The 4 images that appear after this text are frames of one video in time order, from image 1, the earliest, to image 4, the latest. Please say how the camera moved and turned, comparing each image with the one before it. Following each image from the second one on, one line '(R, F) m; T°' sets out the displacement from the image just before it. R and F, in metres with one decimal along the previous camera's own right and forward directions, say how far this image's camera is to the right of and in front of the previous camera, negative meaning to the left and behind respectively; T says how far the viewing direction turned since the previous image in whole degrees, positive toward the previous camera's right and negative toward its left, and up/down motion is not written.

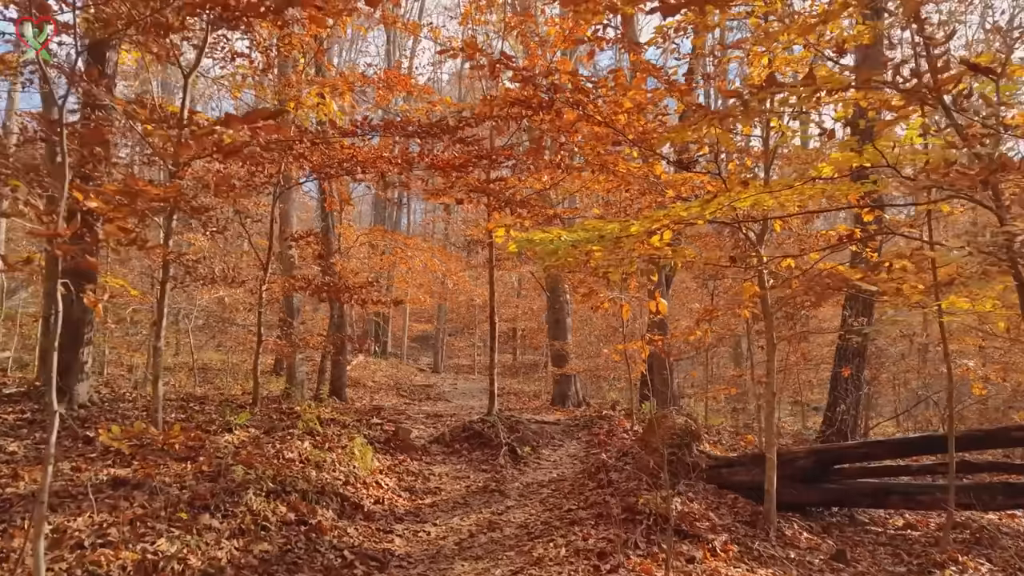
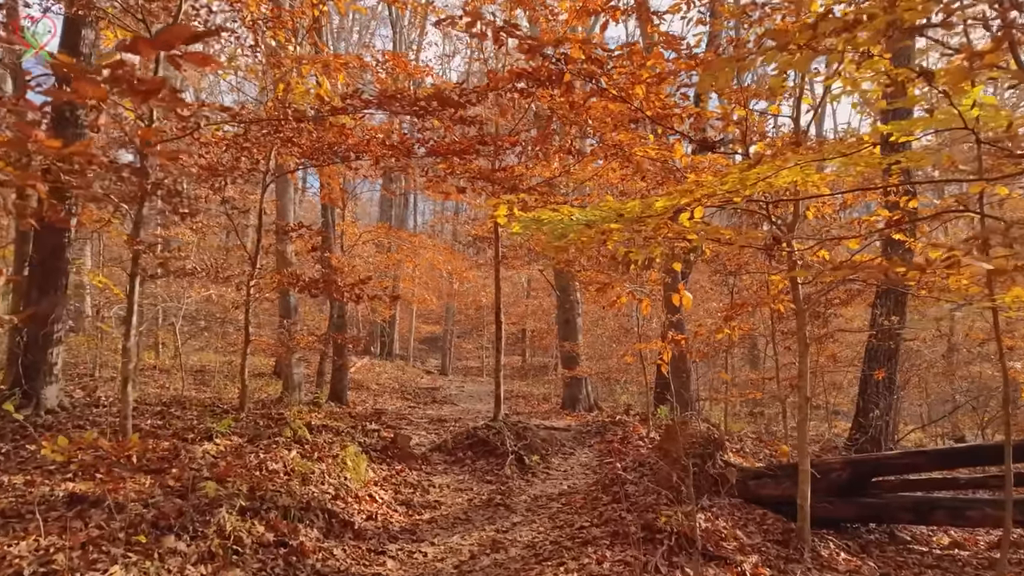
(0.0, +0.7) m; -1°
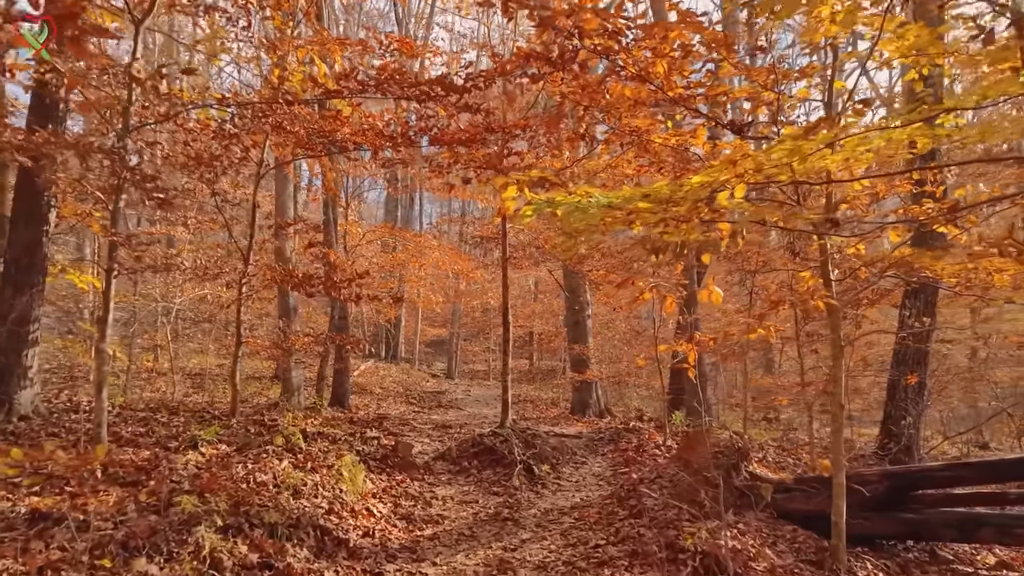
(0.0, +0.5) m; -1°
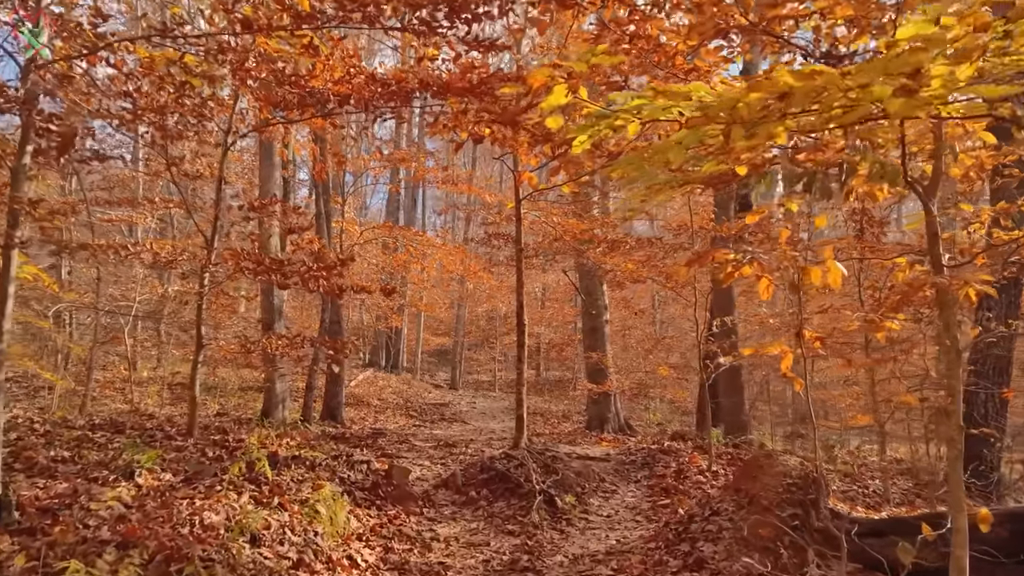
(-0.2, +1.3) m; 0°
